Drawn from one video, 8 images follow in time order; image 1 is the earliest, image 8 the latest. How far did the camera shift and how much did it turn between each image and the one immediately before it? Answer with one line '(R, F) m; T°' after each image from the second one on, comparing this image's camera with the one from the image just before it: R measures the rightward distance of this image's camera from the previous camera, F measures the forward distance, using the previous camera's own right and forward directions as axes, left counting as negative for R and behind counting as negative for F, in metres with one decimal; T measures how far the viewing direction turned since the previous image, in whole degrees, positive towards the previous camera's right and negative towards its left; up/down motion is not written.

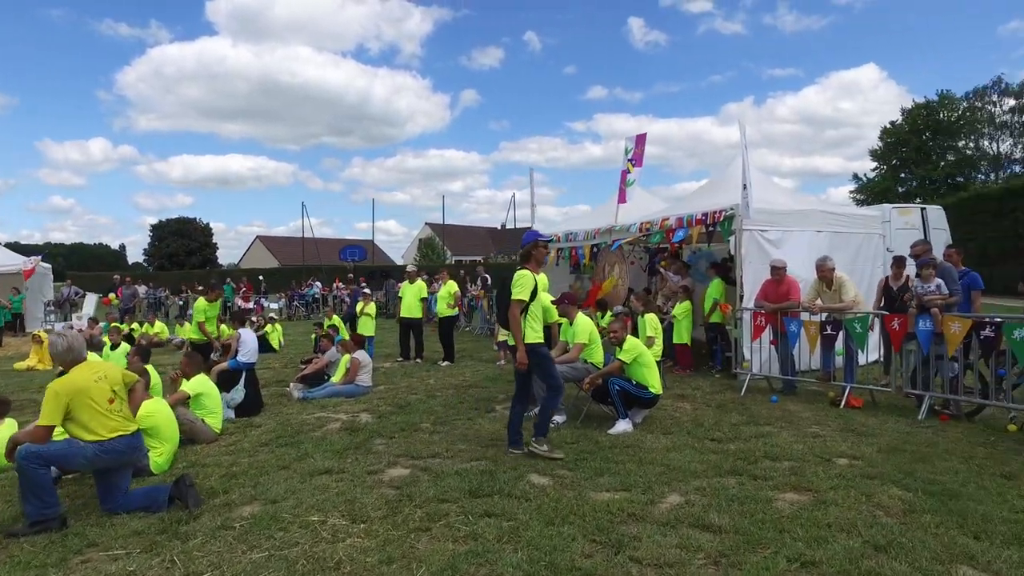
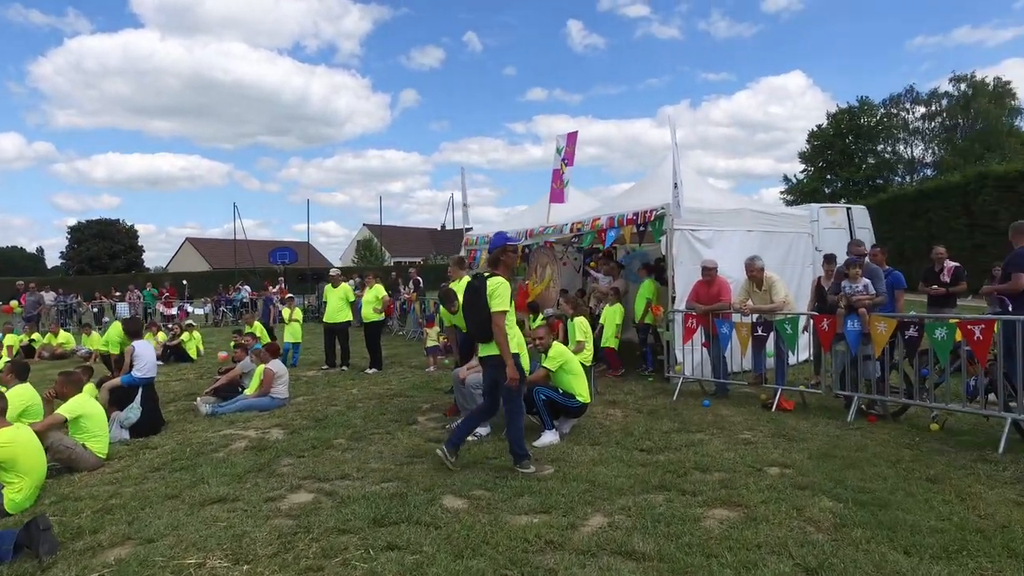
(+0.2, +0.4) m; +5°
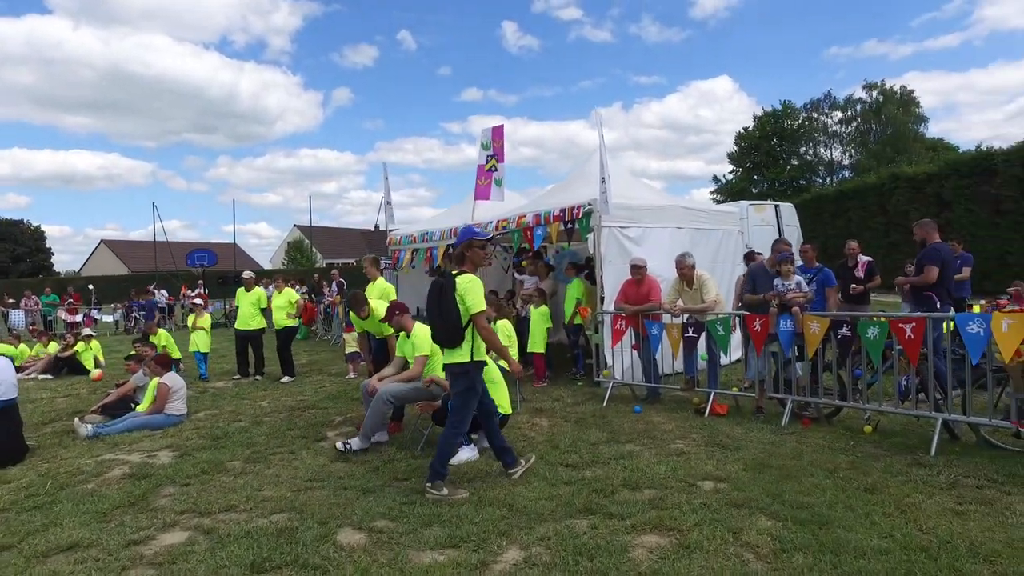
(+0.2, +0.5) m; +5°
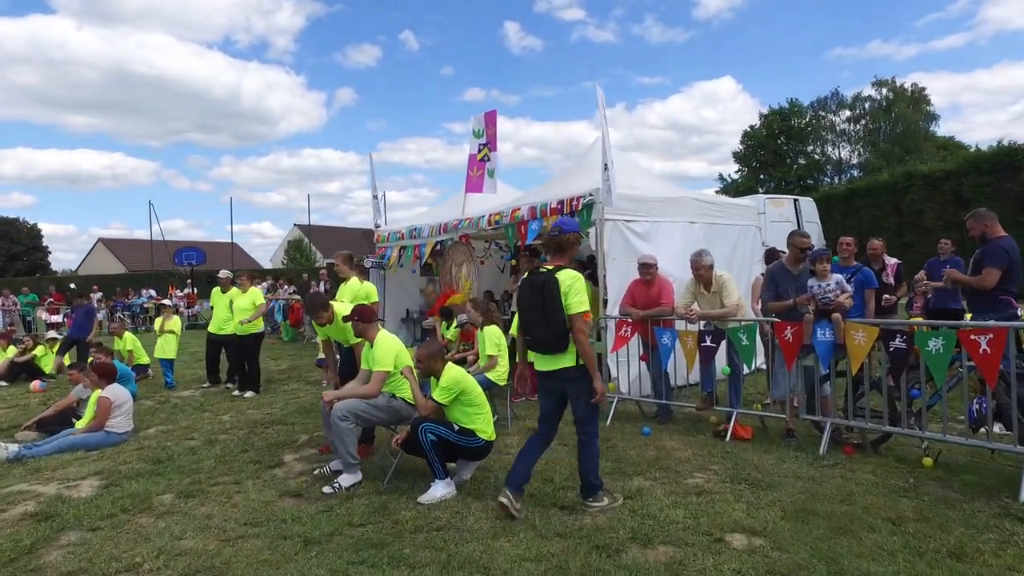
(+0.1, +1.0) m; 0°
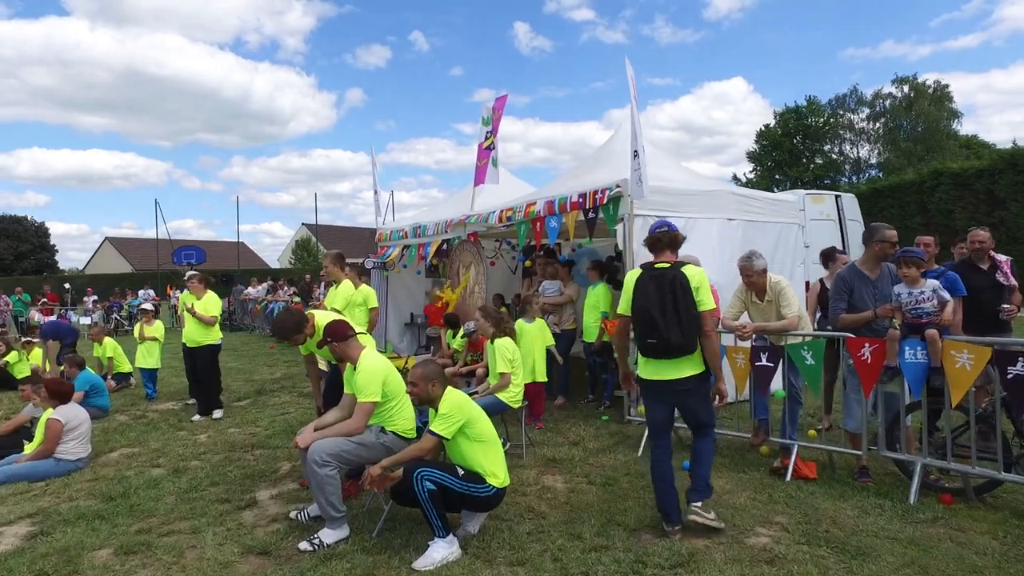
(-0.1, +0.9) m; -1°
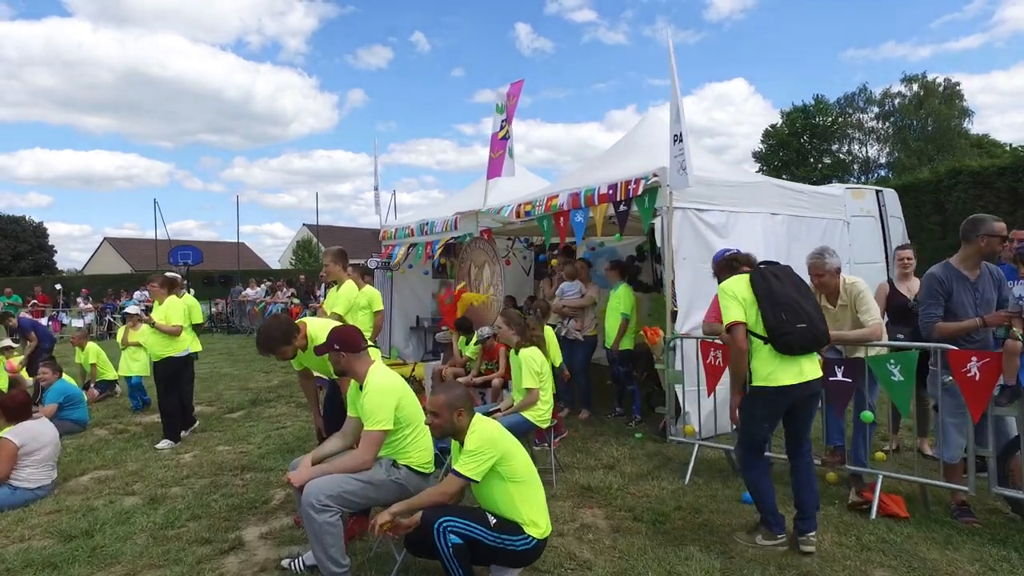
(-0.2, +0.7) m; 0°
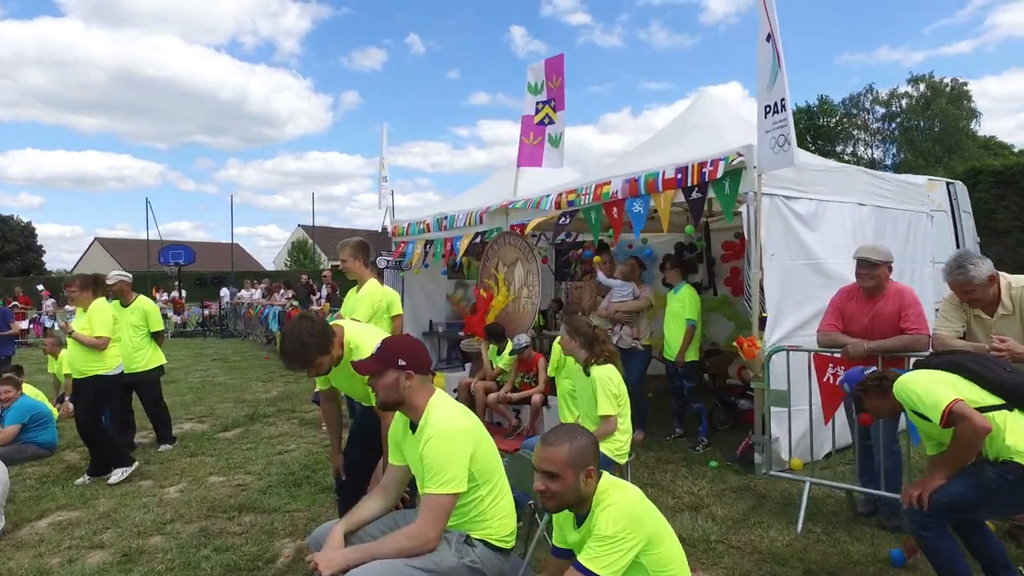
(-0.4, +1.0) m; 0°
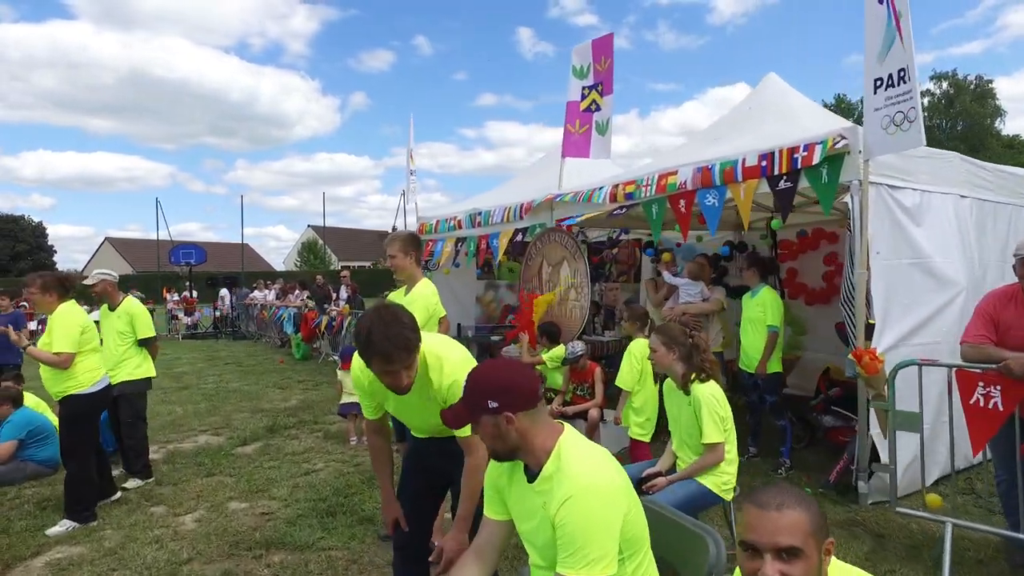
(-0.4, +0.6) m; -1°
